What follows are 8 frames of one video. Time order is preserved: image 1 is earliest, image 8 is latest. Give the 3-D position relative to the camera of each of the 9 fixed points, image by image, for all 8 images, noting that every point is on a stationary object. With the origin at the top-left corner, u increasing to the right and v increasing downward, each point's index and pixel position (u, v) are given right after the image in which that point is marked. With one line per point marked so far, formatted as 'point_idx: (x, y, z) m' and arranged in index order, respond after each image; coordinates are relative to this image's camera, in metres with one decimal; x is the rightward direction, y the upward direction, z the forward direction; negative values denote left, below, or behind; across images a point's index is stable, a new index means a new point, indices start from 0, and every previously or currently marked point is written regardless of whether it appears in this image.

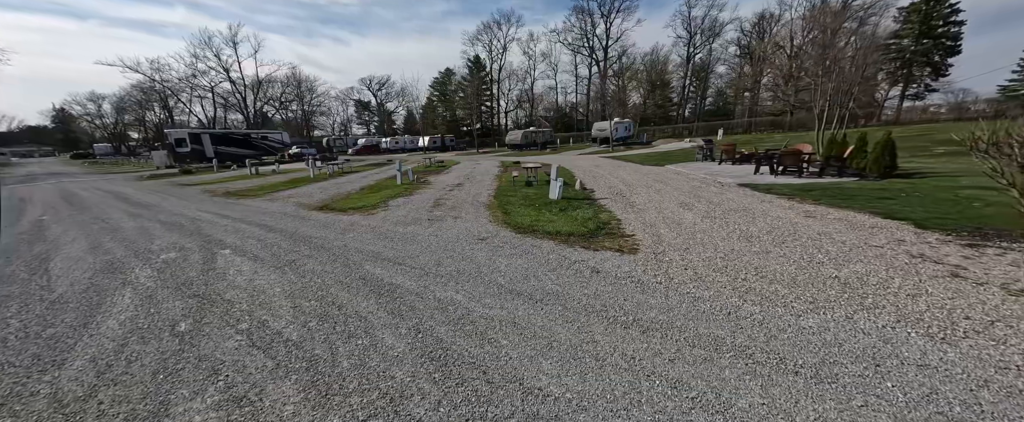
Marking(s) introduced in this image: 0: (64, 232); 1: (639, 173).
0: (-9.8, -0.5, +8.1) m
1: (+4.3, +1.3, +12.6) m
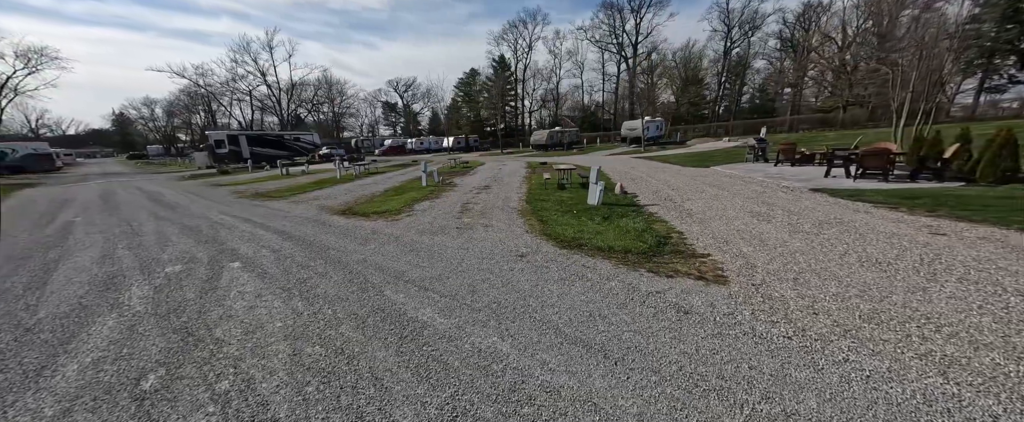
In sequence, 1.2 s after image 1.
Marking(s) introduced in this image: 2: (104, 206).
0: (-9.1, -0.5, +7.9) m
1: (+5.3, +1.1, +11.4) m
2: (-15.2, +0.2, +13.8) m
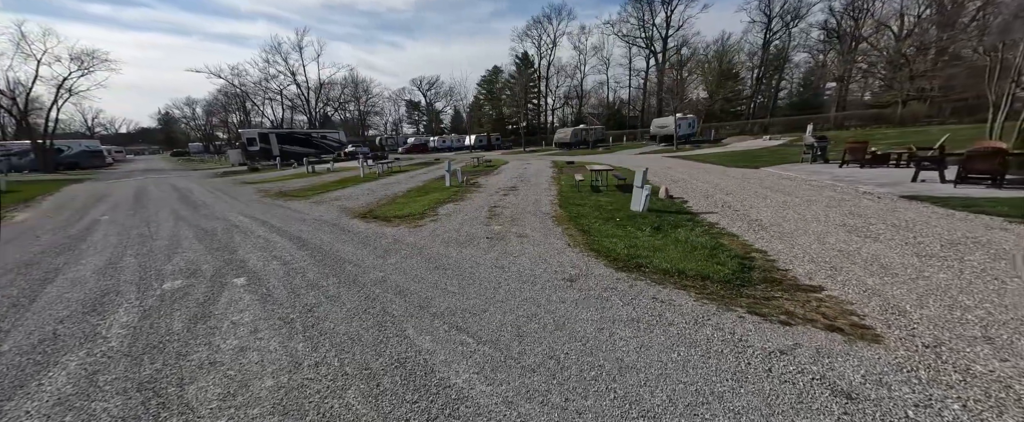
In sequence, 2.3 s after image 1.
0: (-8.4, -0.6, +7.6) m
1: (+6.2, +0.9, +10.3) m
2: (-14.1, +0.3, +13.8) m
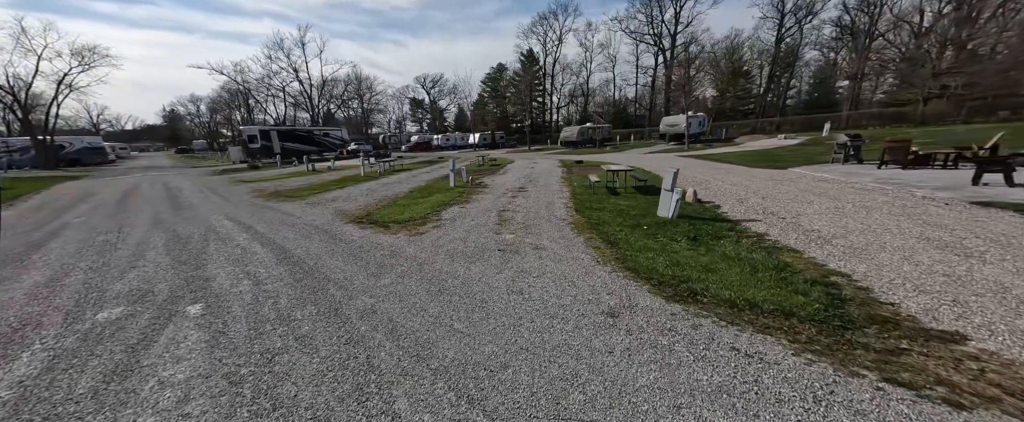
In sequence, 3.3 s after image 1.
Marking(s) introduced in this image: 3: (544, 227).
0: (-8.2, -0.6, +6.8) m
1: (+6.4, +0.8, +9.4) m
2: (-13.9, +0.2, +13.0) m
3: (+0.6, -0.3, +6.7) m
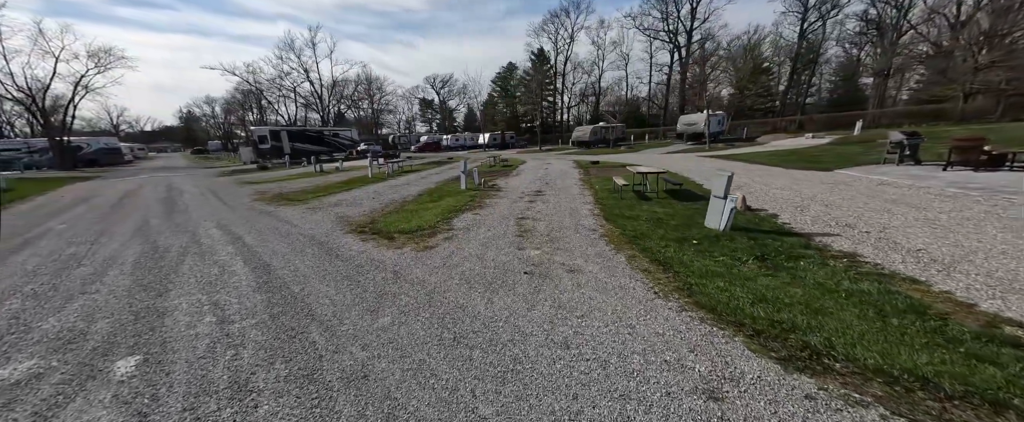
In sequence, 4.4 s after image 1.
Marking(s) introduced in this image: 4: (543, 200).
0: (-7.8, -0.8, +6.0) m
1: (+6.8, +0.6, +8.3) m
2: (-13.4, +0.1, +12.4) m
3: (+0.9, -0.5, +5.8) m
4: (+0.9, +0.4, +11.1) m
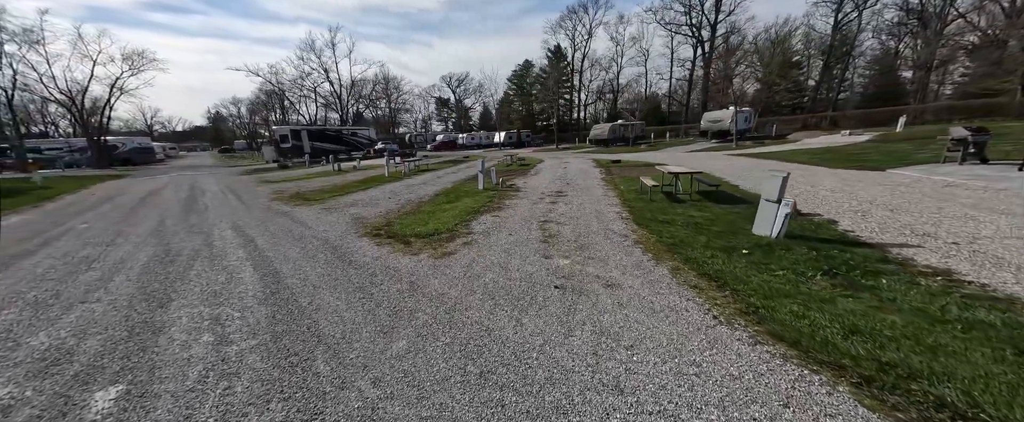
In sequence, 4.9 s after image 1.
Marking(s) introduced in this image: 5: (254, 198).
0: (-7.4, -0.8, +5.9) m
1: (+7.3, +0.5, +7.6) m
2: (-12.7, +0.1, +12.5) m
3: (+1.3, -0.5, +5.3) m
4: (+1.5, +0.3, +10.6) m
5: (-9.5, +0.5, +13.6) m
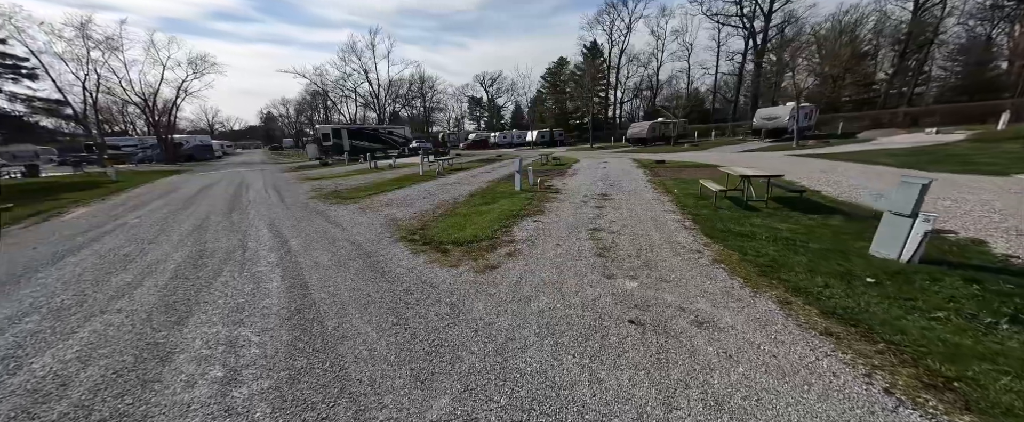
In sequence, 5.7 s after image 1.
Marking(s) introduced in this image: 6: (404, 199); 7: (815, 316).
0: (-6.7, -0.8, +5.8) m
1: (+8.2, +0.3, +6.2) m
2: (-11.4, +0.3, +12.8) m
3: (+2.0, -0.7, +4.4) m
4: (+2.6, +0.2, +9.7) m
5: (-8.0, +0.6, +13.6) m
6: (-3.4, +0.4, +11.6) m
7: (+2.4, -0.8, +2.9) m
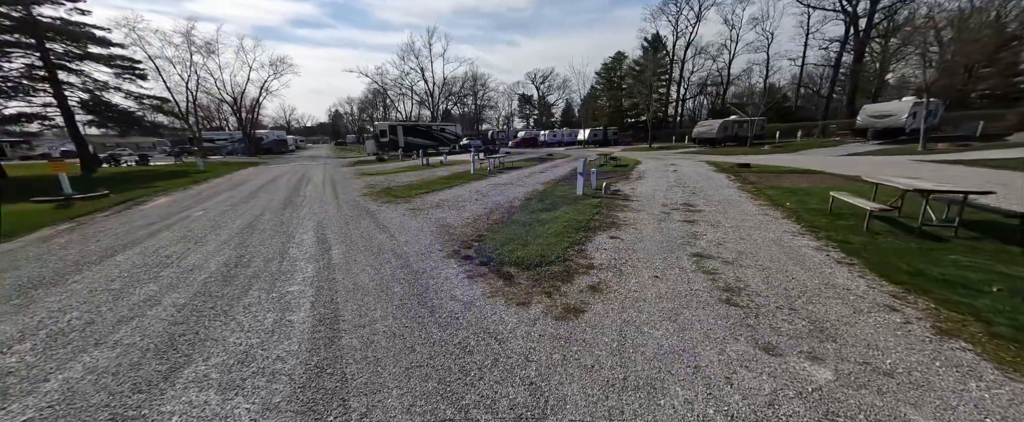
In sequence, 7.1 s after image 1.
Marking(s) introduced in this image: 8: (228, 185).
0: (-5.6, -0.7, +5.3) m
1: (+9.2, -0.2, +3.7) m
2: (-9.2, +0.5, +12.9) m
3: (+2.8, -1.0, +2.8) m
4: (+4.2, -0.1, +7.9) m
5: (-5.8, +0.7, +13.2) m
6: (-1.5, +0.3, +10.6) m
7: (+3.0, -1.2, +1.2) m
8: (-13.3, +1.2, +17.2) m
